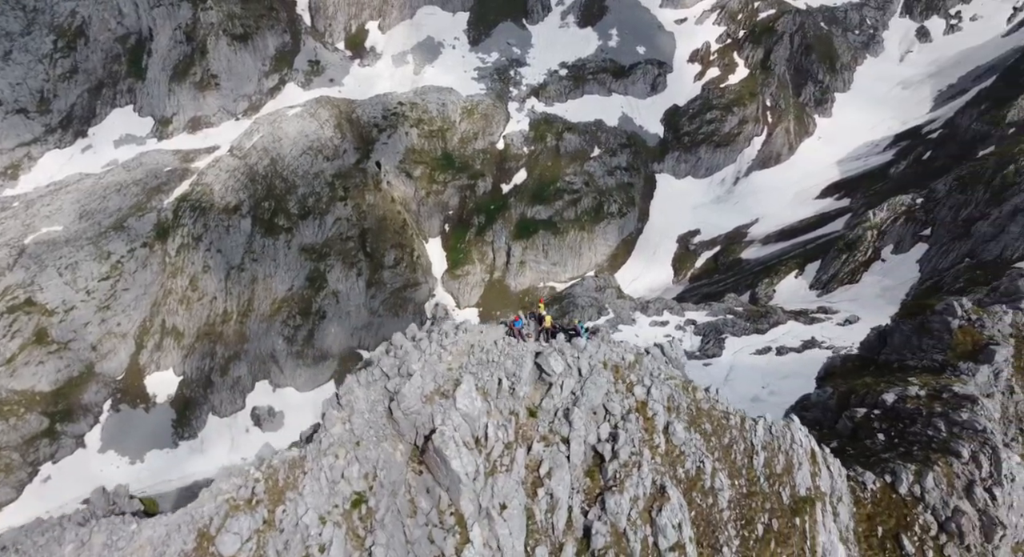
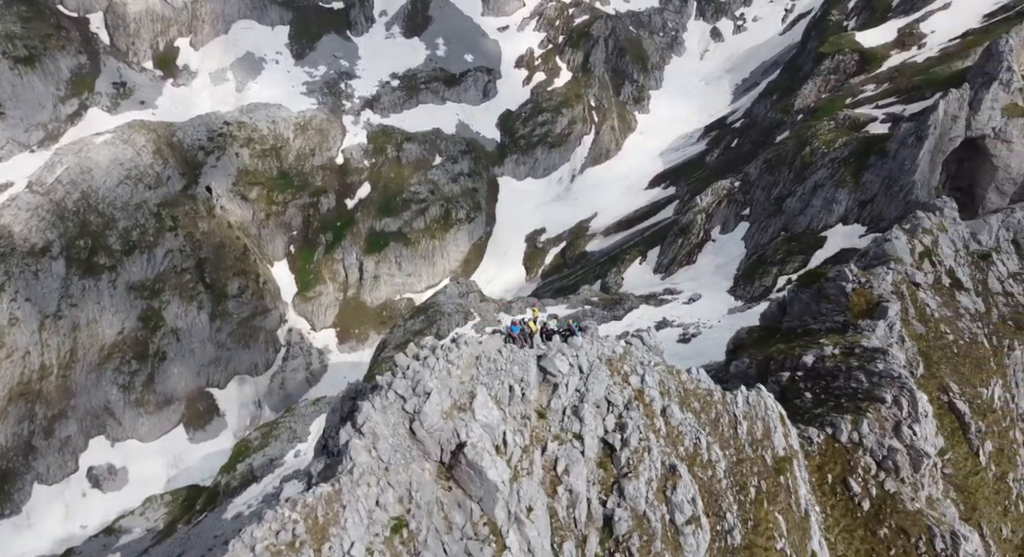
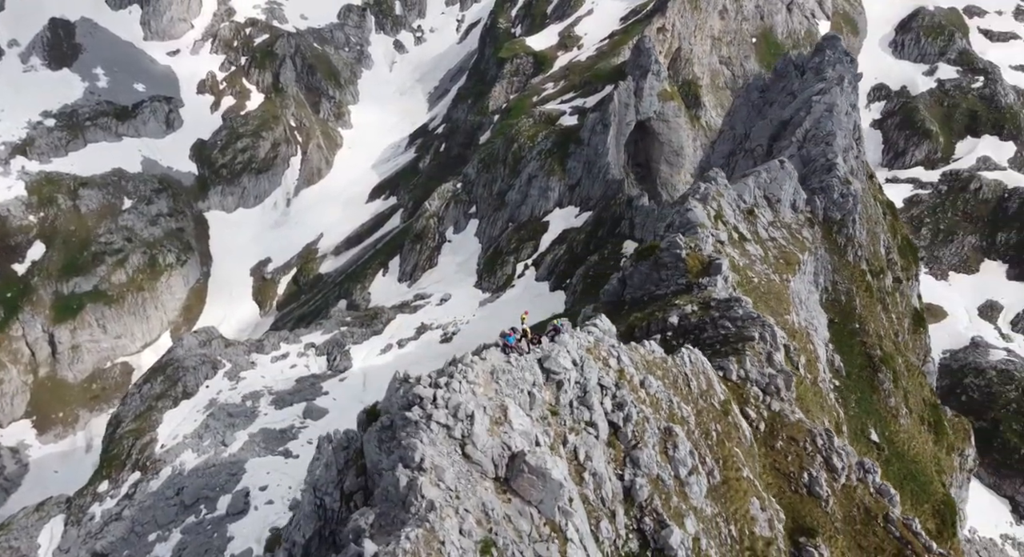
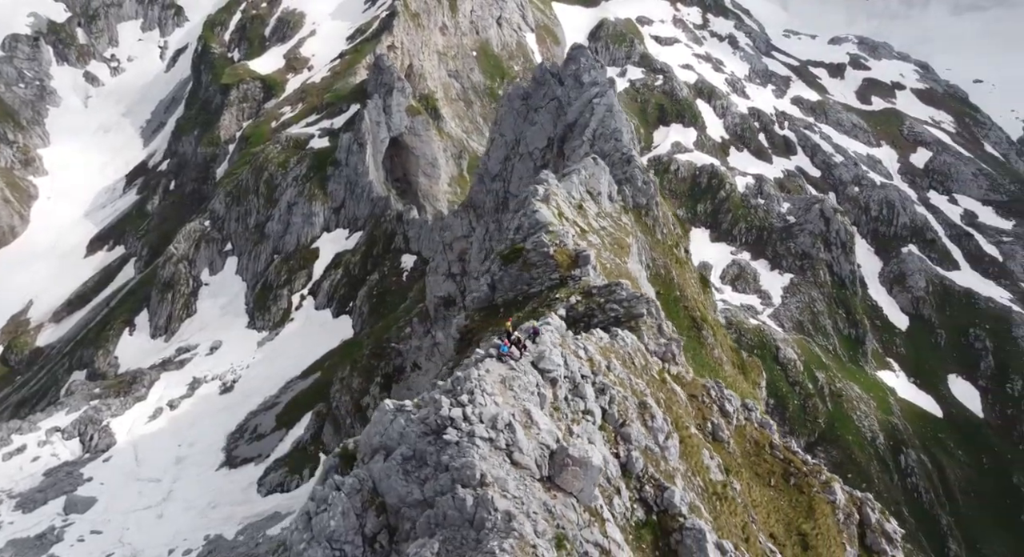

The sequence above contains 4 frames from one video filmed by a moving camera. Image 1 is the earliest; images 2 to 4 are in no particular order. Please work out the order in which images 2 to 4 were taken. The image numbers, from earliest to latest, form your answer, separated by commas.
2, 3, 4
